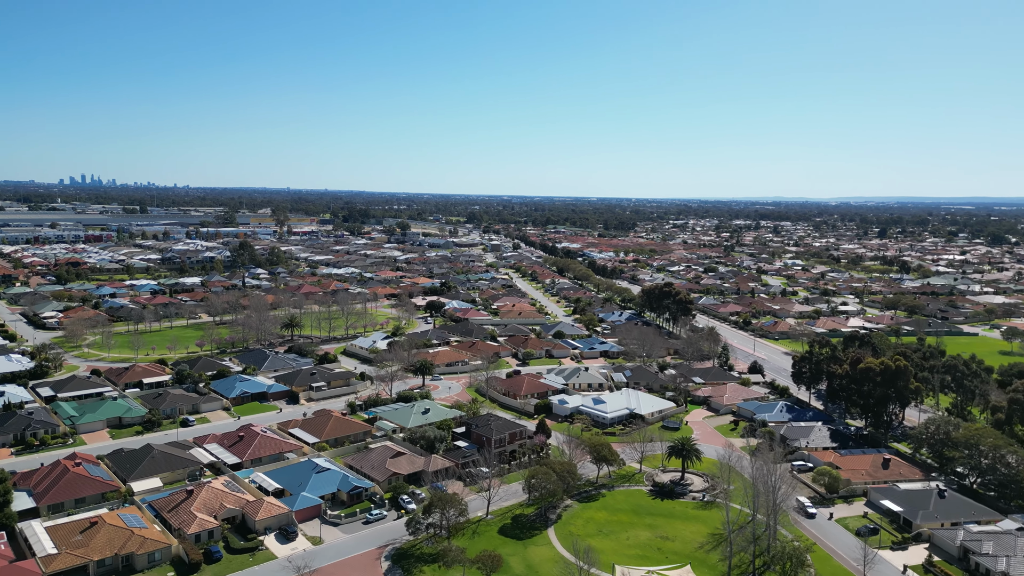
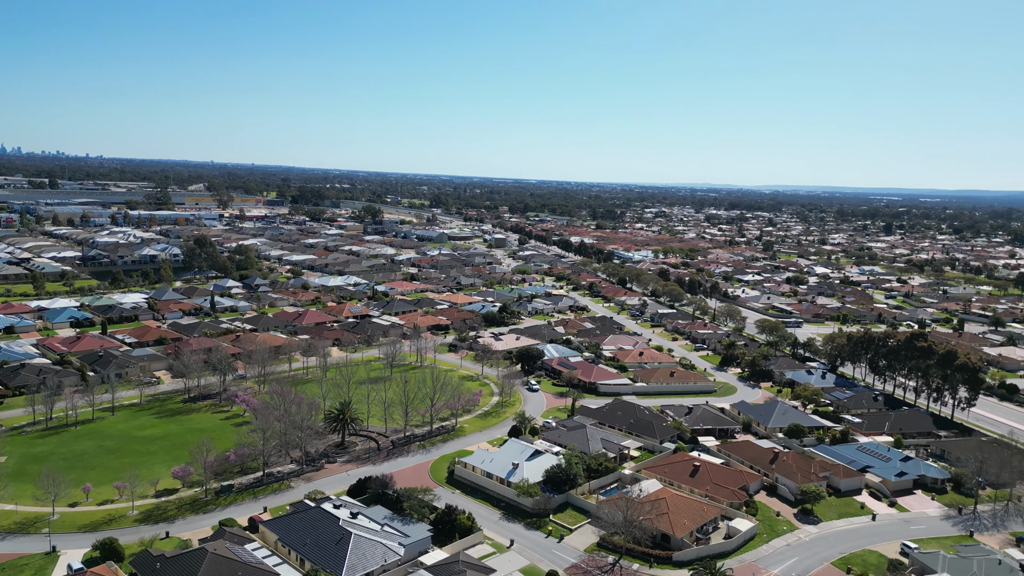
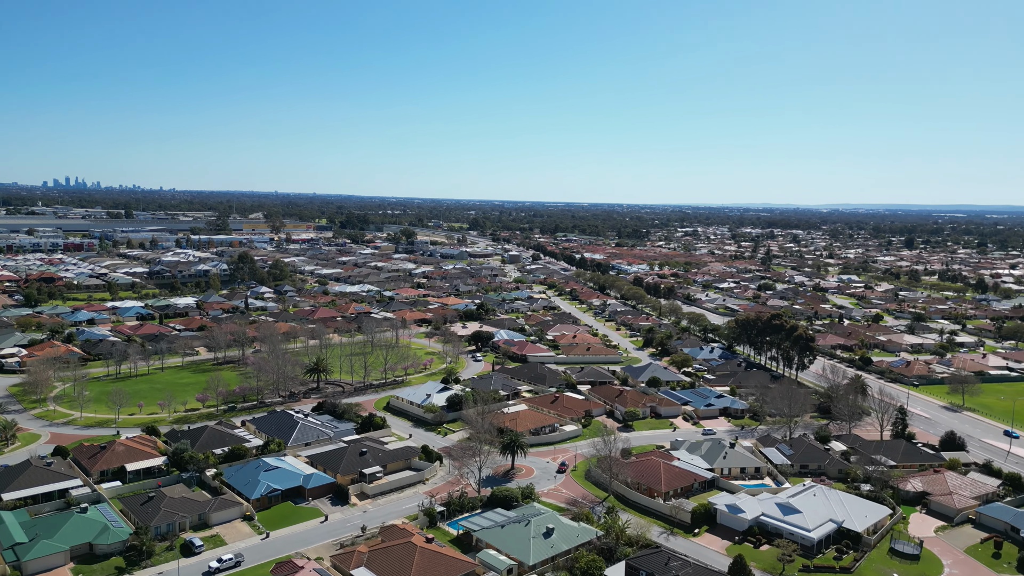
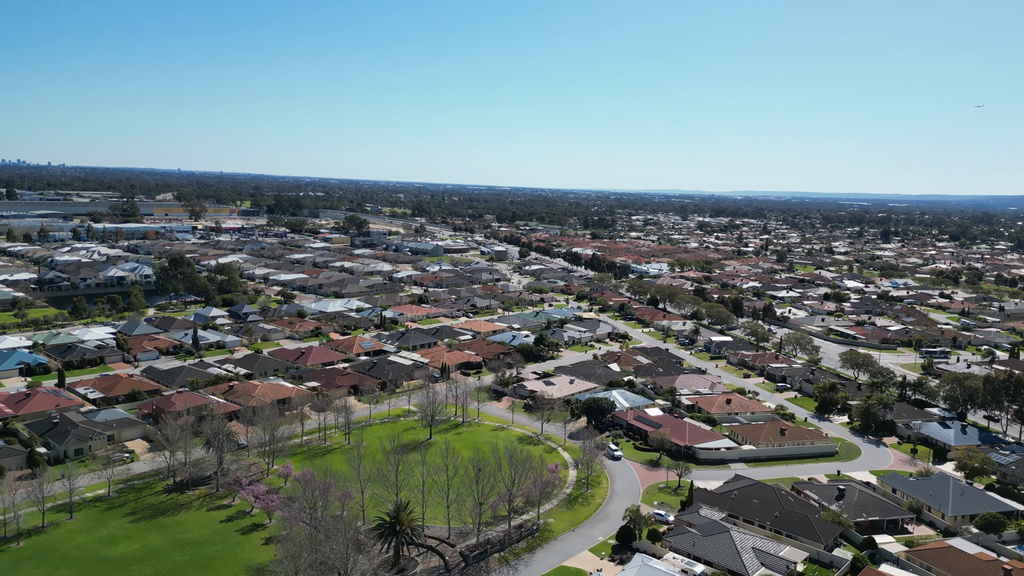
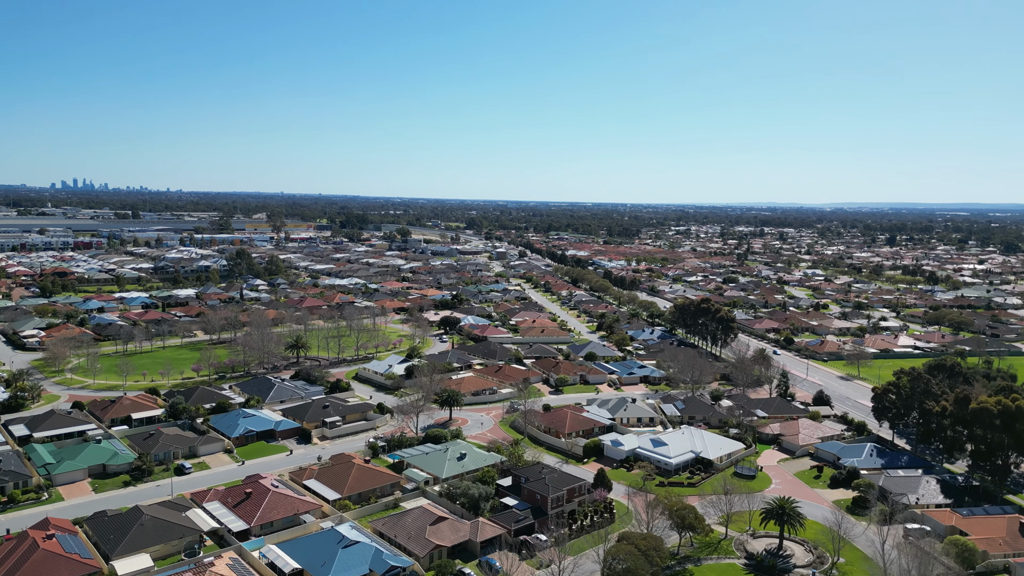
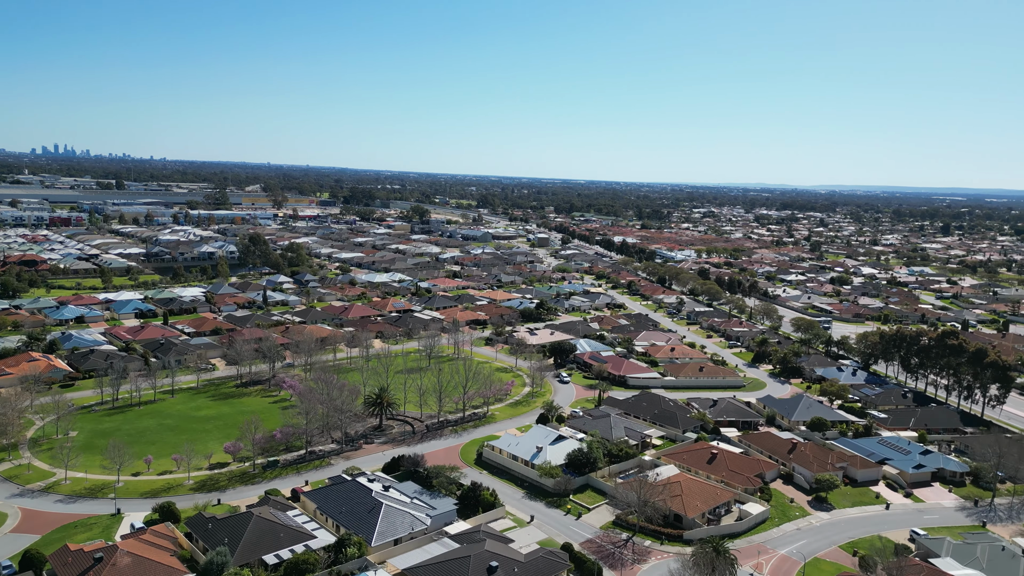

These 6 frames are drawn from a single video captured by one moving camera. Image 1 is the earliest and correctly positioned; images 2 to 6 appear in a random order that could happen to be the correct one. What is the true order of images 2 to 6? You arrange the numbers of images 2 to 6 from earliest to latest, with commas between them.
5, 3, 6, 2, 4
